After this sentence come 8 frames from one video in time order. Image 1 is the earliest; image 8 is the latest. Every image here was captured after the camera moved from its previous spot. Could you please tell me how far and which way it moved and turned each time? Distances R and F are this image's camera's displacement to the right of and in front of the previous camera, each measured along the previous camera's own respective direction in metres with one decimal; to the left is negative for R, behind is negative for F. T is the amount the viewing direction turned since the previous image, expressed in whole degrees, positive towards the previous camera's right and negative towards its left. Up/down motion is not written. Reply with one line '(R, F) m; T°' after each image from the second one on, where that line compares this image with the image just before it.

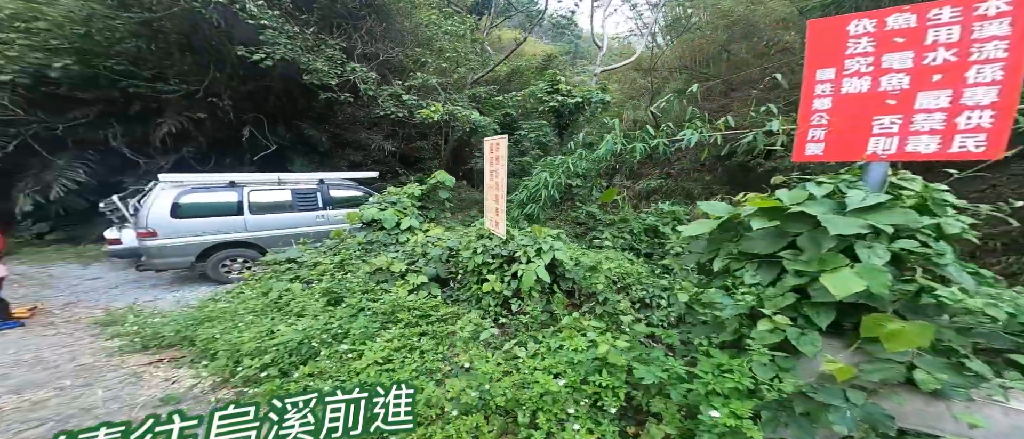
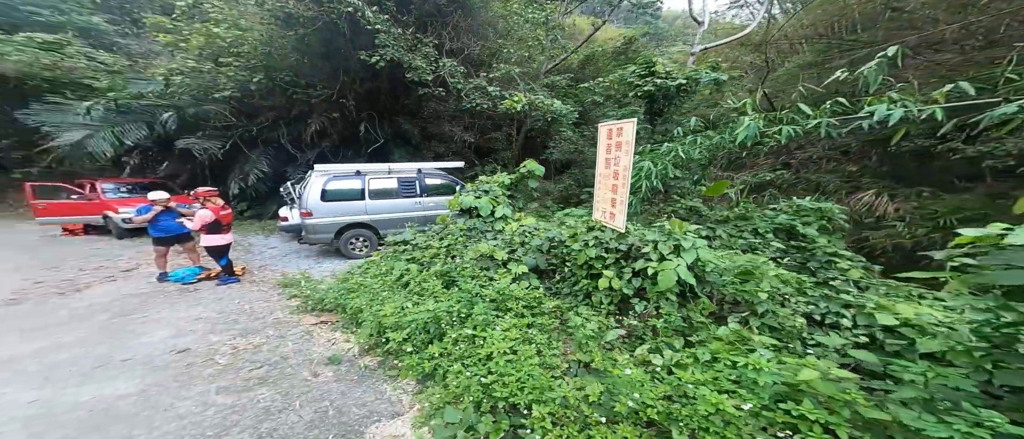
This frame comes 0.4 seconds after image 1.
(-0.3, 0.0) m; -12°
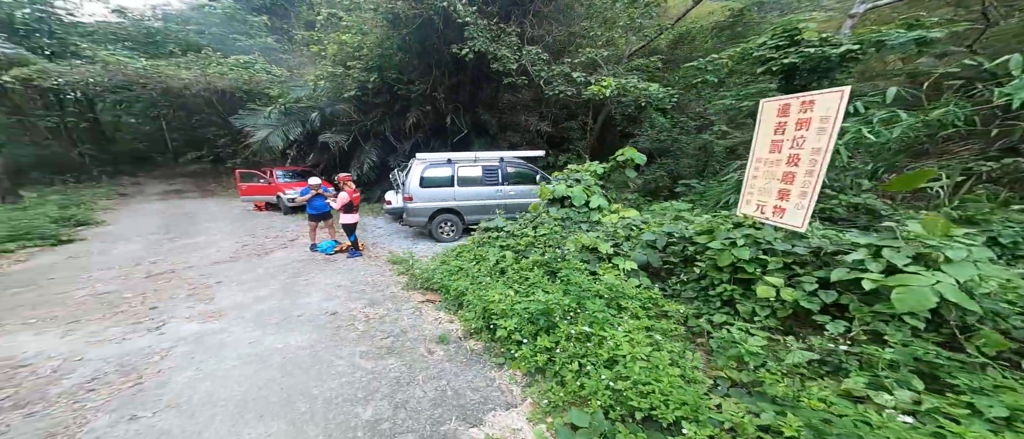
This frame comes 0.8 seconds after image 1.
(-0.3, +0.1) m; -12°
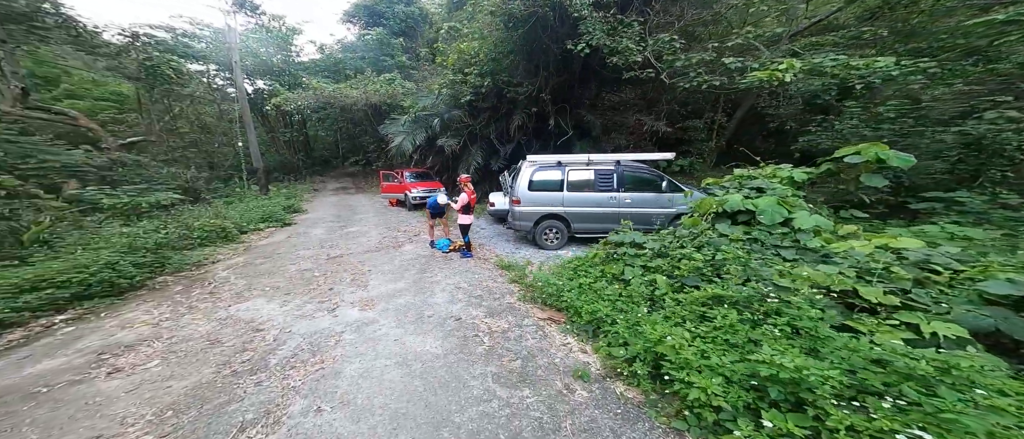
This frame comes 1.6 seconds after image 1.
(-0.5, +0.3) m; -17°
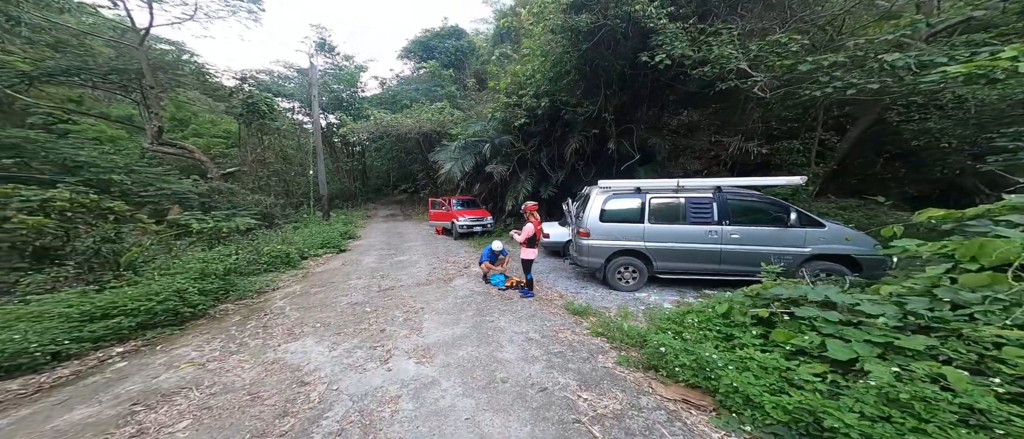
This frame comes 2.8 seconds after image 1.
(-0.5, +0.7) m; -8°
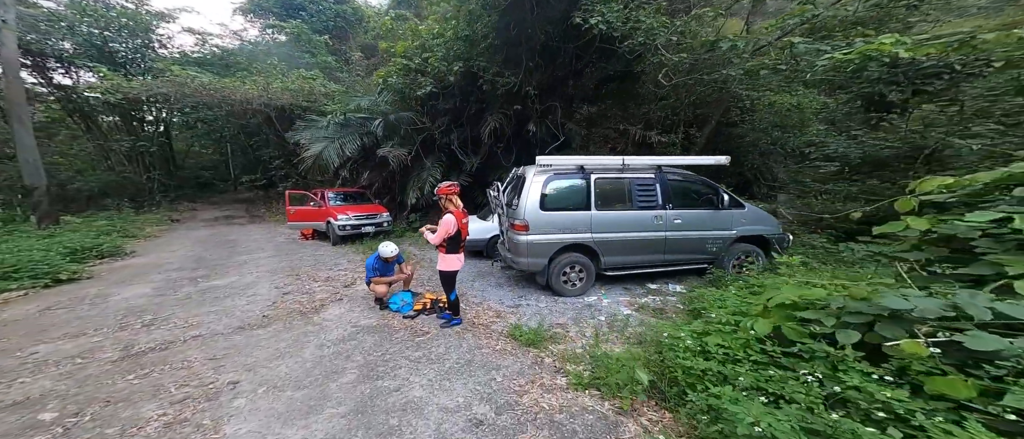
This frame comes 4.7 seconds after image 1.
(-0.1, +1.6) m; +18°
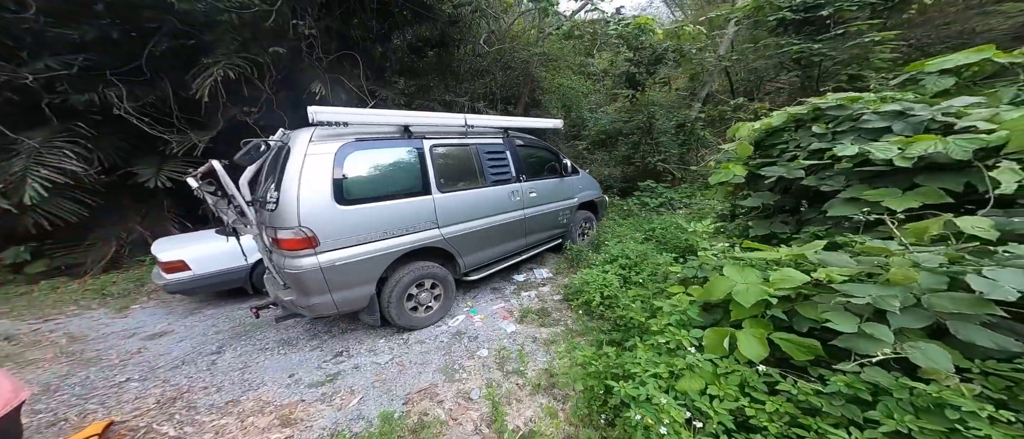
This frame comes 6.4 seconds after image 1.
(+0.2, +1.4) m; +31°
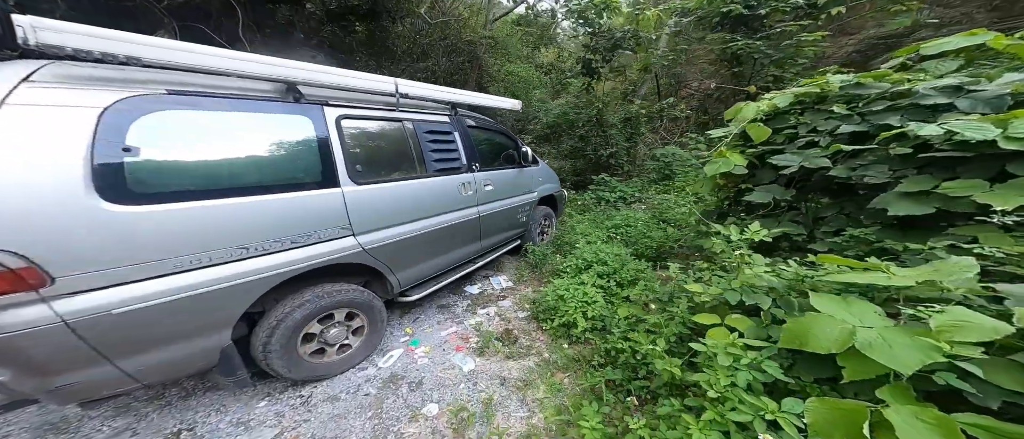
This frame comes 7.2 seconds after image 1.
(-0.1, +0.8) m; +11°
